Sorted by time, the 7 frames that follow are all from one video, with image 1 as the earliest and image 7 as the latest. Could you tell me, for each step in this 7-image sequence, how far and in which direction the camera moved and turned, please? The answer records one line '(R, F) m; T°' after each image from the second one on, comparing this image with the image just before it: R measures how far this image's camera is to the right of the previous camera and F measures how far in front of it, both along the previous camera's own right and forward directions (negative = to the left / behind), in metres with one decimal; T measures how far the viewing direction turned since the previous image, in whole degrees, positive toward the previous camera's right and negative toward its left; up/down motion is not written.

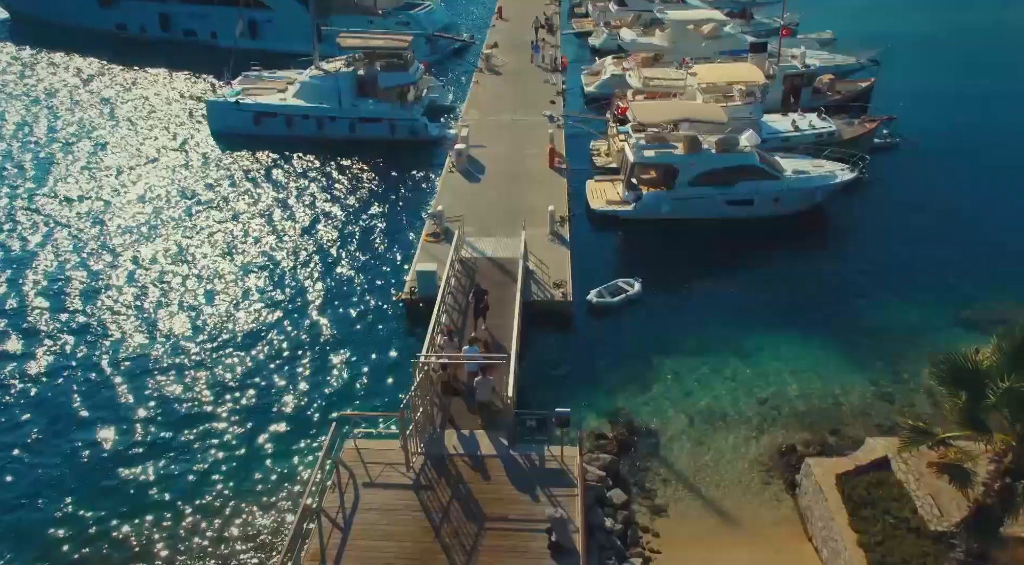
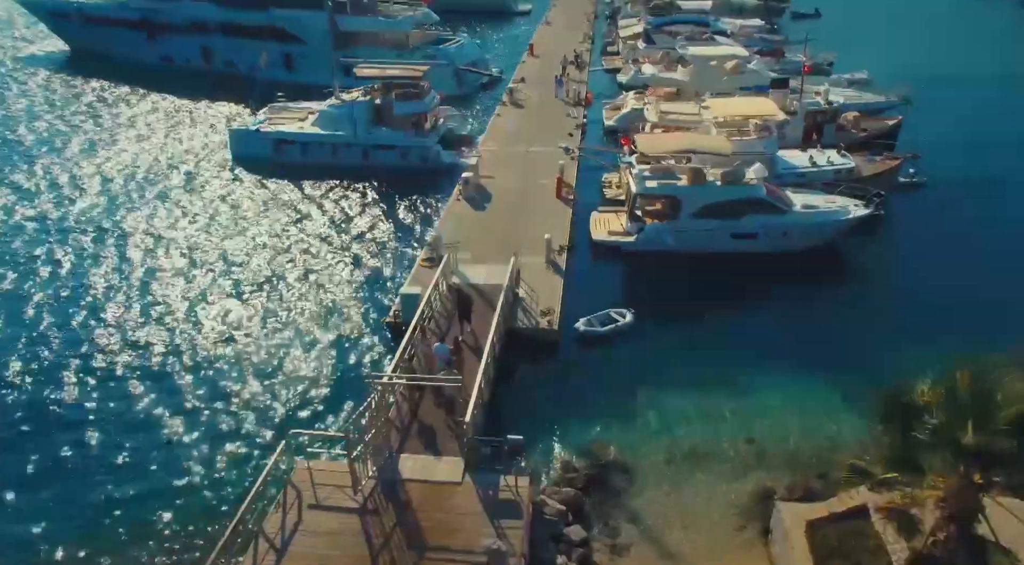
(+1.6, +0.5) m; -4°
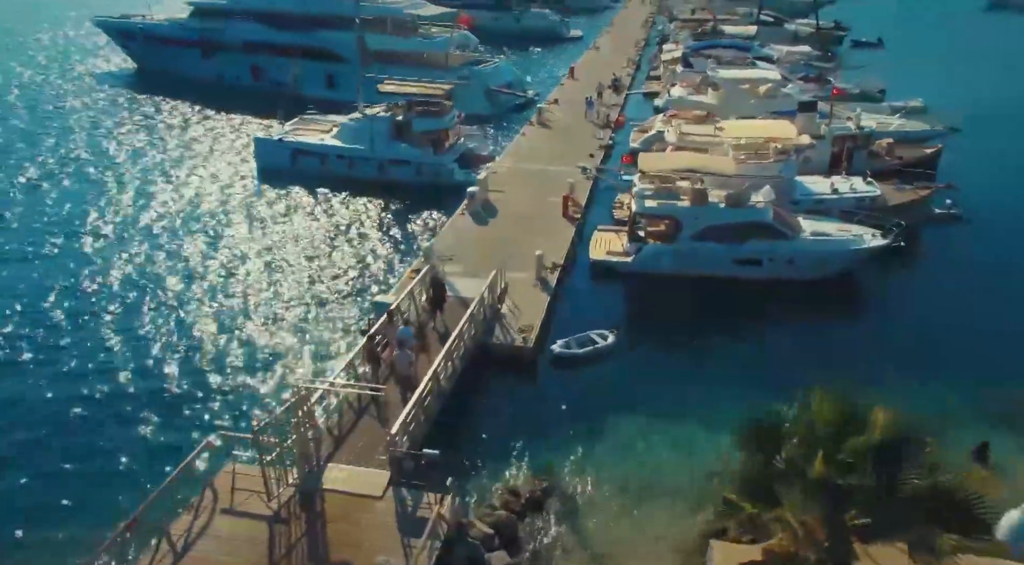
(+2.4, +0.7) m; -6°
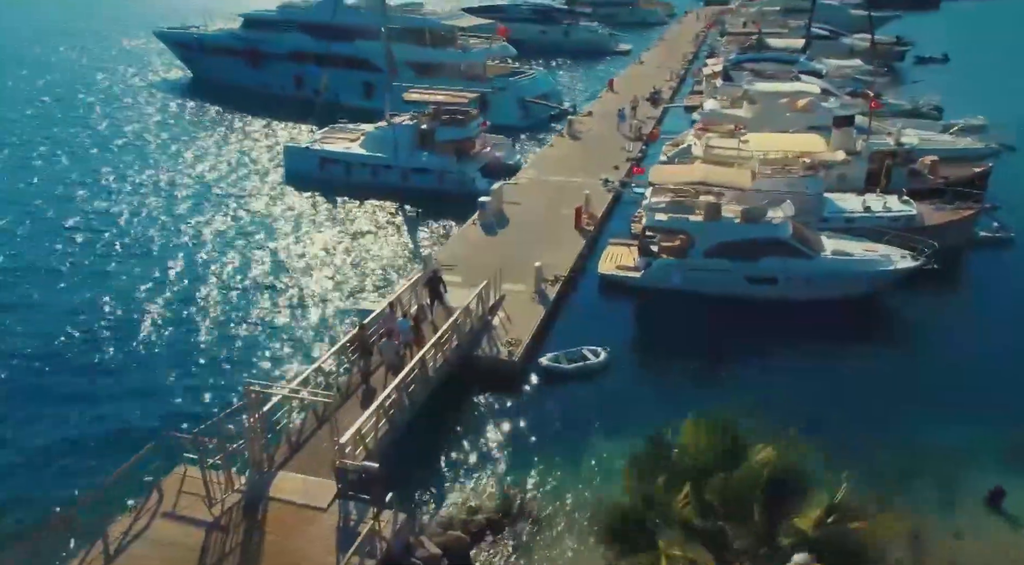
(+1.7, +0.8) m; -5°
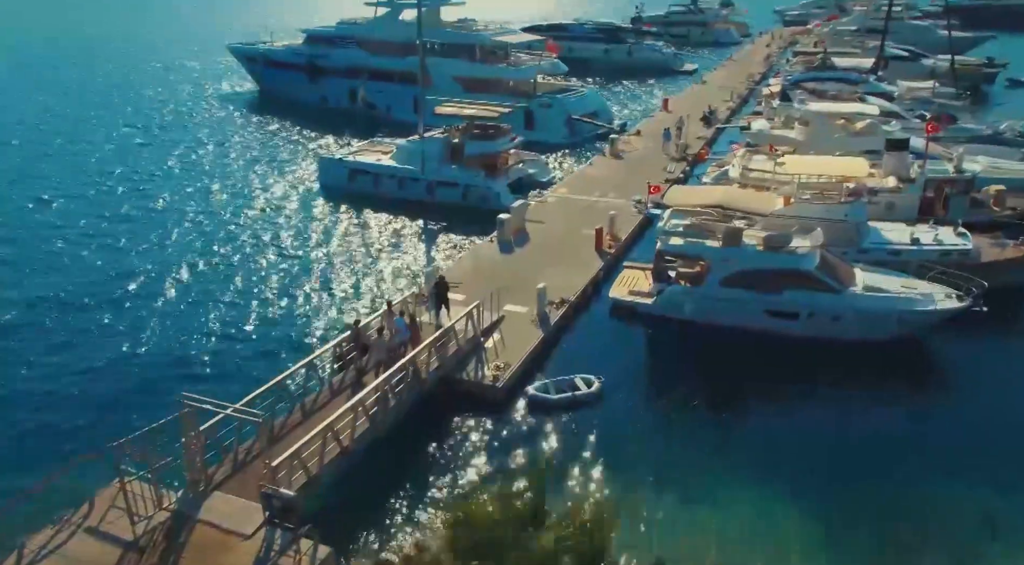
(+2.1, +1.1) m; -6°
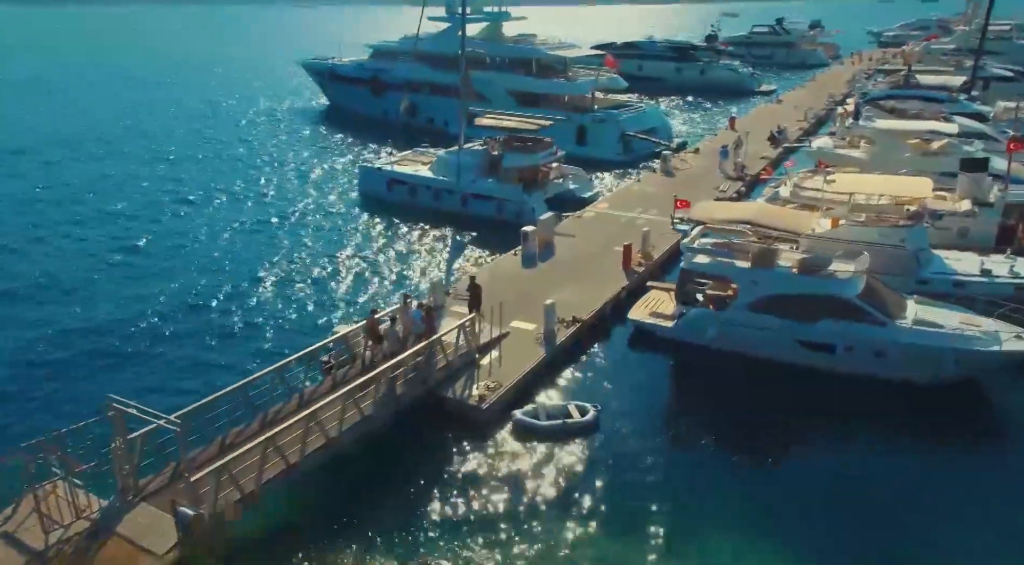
(+1.9, +1.5) m; -7°
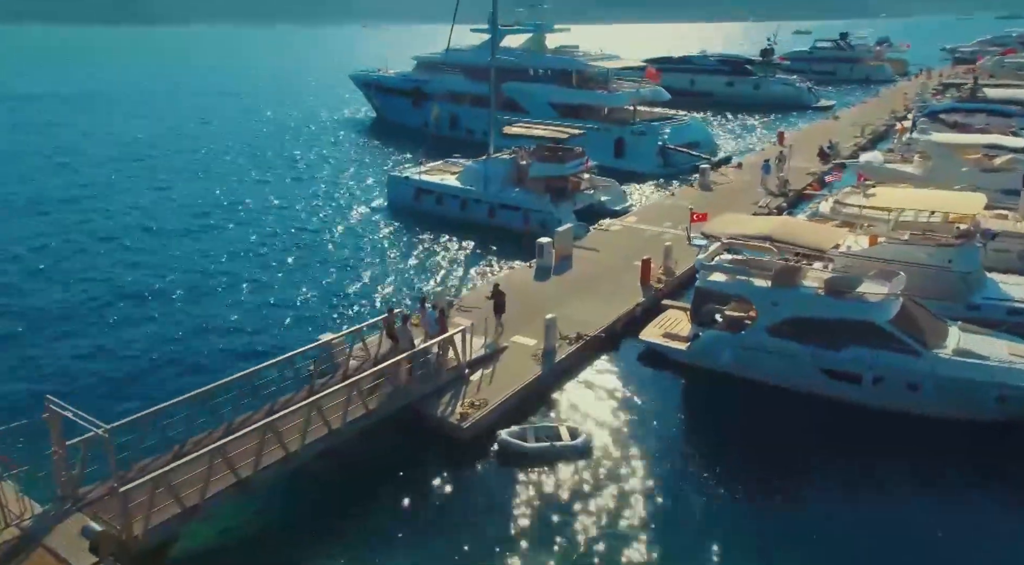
(+1.3, +1.2) m; -5°
